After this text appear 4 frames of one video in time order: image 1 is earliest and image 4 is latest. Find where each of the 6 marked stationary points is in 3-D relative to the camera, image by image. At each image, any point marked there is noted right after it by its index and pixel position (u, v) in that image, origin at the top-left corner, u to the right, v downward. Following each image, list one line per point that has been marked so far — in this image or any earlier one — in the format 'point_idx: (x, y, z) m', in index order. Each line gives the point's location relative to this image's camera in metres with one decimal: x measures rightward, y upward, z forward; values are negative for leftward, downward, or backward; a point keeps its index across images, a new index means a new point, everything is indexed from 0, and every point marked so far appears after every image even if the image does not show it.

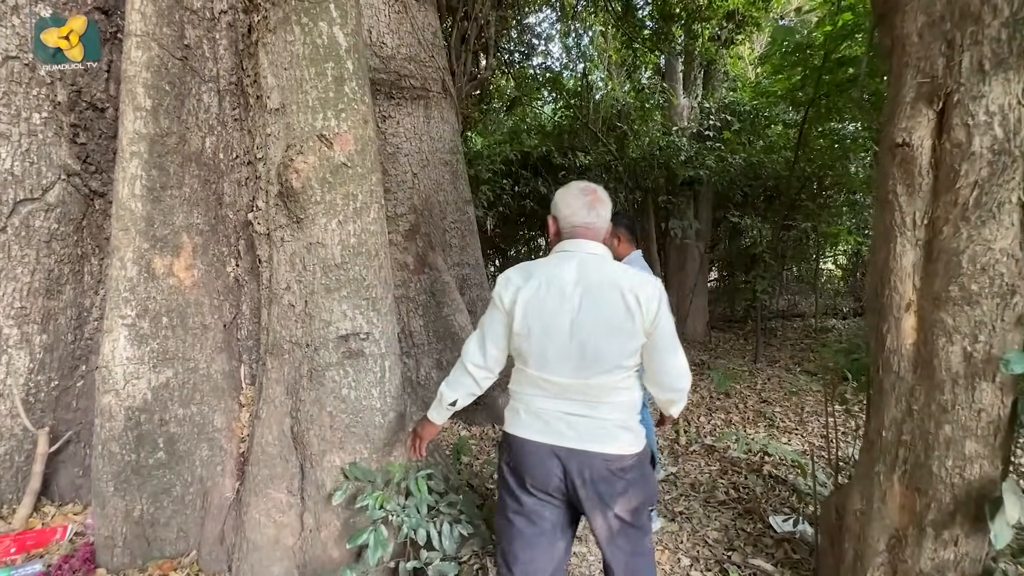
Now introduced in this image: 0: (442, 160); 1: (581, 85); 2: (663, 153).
0: (-0.7, +1.3, +5.0) m
1: (+1.3, +3.7, +8.8) m
2: (+2.7, +2.4, +8.4) m
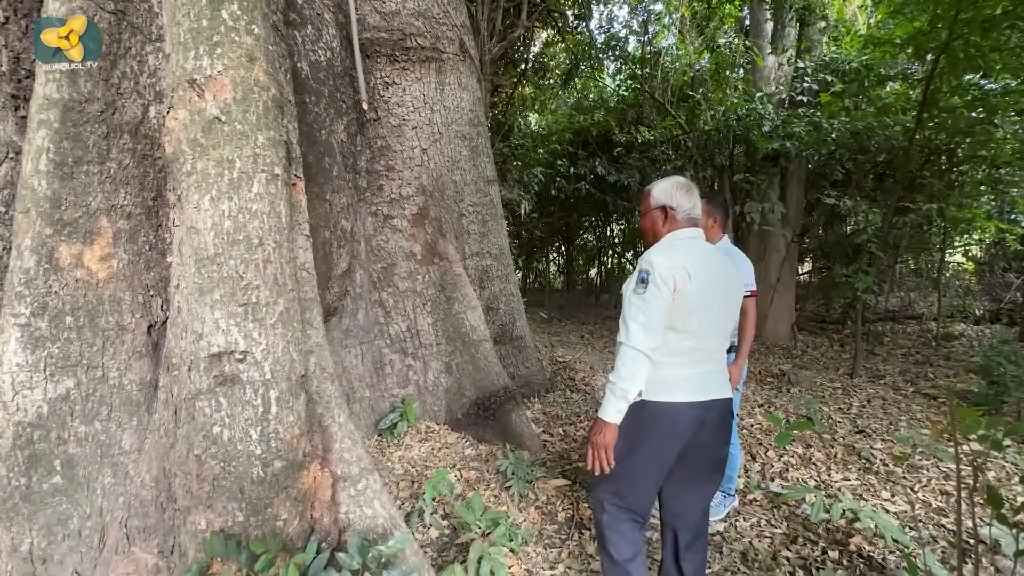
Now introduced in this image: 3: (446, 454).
0: (-0.5, +1.4, +4.3) m
1: (+2.2, +3.8, +7.6) m
2: (+3.5, +2.5, +7.1) m
3: (-0.5, -1.3, +3.8) m
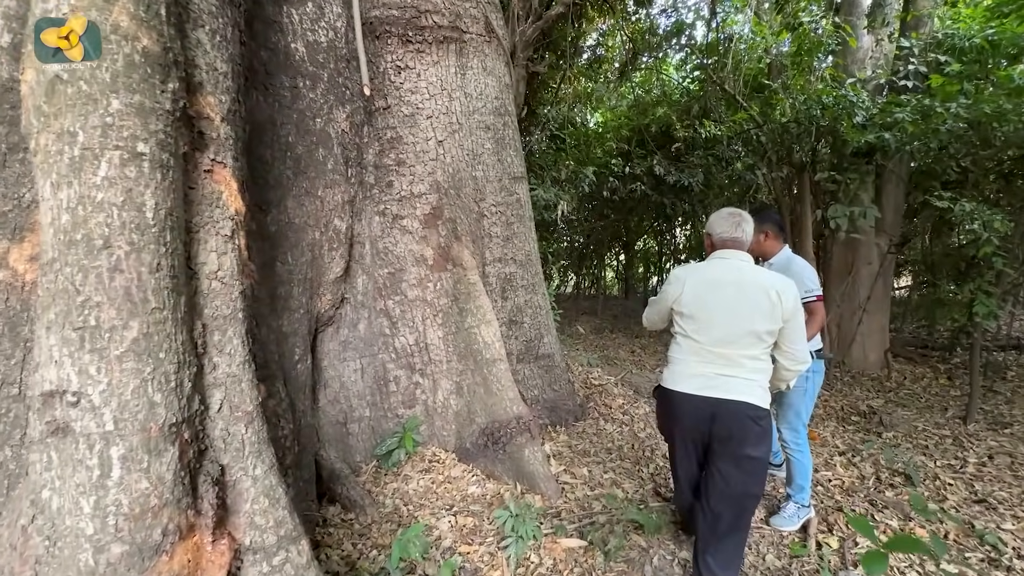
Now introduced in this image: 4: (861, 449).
0: (-0.3, +1.3, +3.8) m
1: (+2.9, +3.6, +6.8) m
2: (+4.1, +2.3, +6.1) m
3: (-0.5, -1.4, +3.3) m
4: (+3.1, -1.4, +4.2) m
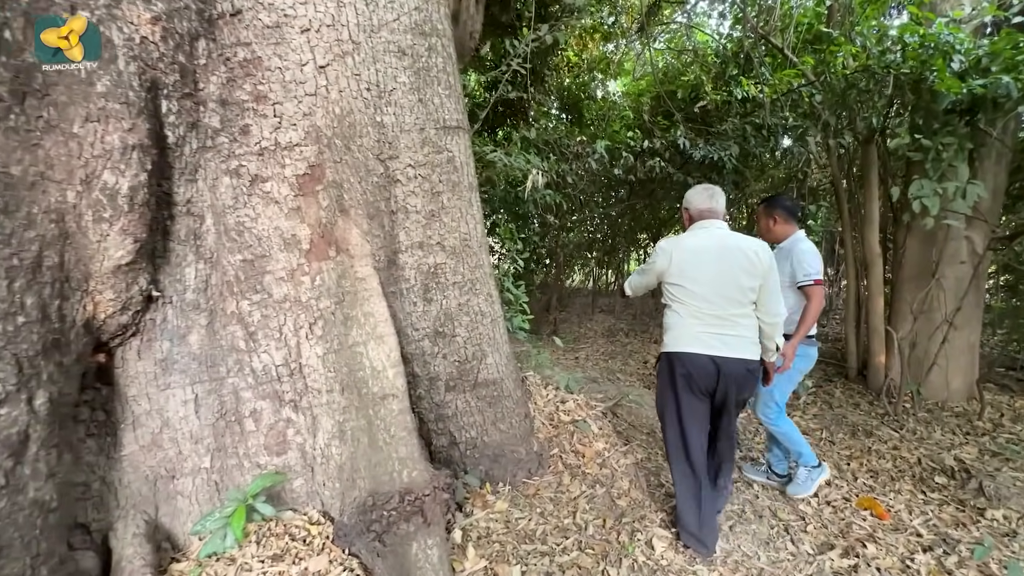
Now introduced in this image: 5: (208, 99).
0: (-0.7, +1.3, +2.6) m
1: (+2.7, +3.6, +5.3) m
2: (+3.8, +2.2, +4.5) m
3: (-1.0, -1.4, +2.1) m
4: (+2.6, -1.5, +2.8) m
5: (-1.5, +1.0, +2.4) m
